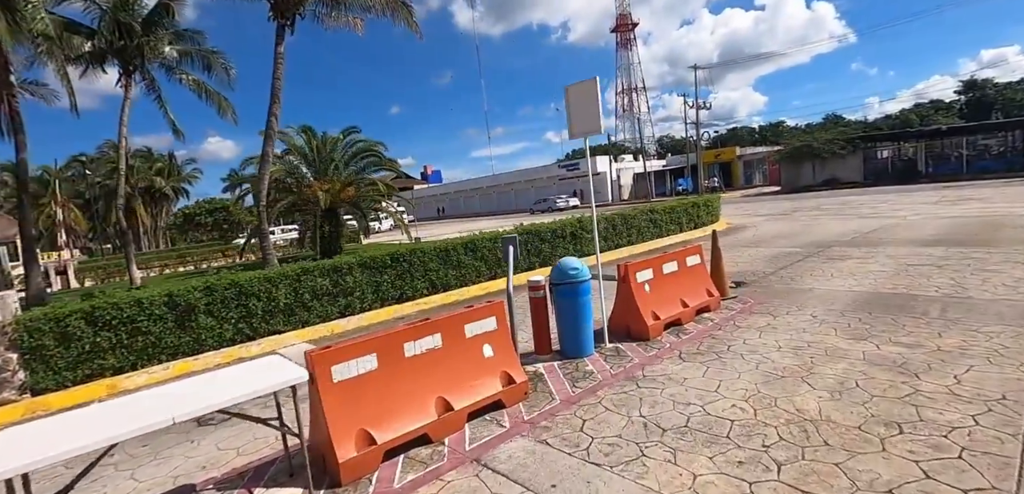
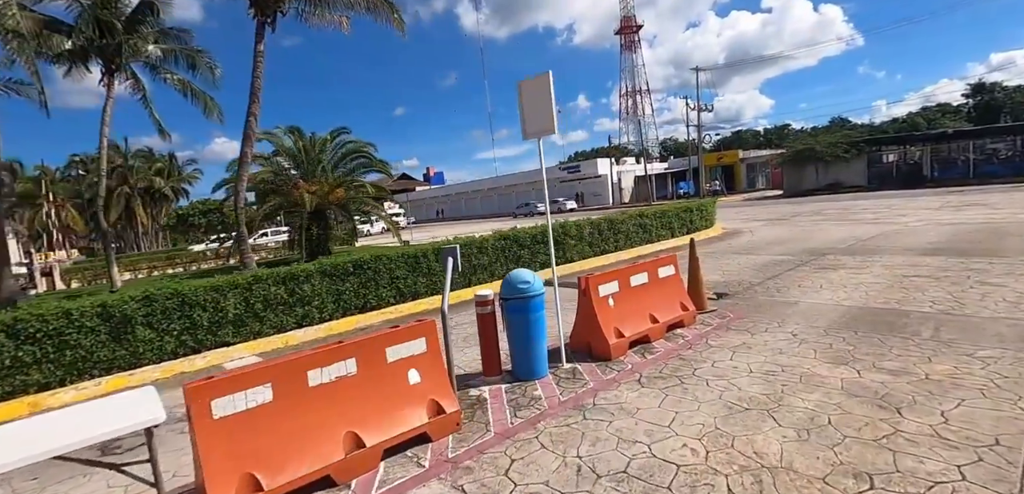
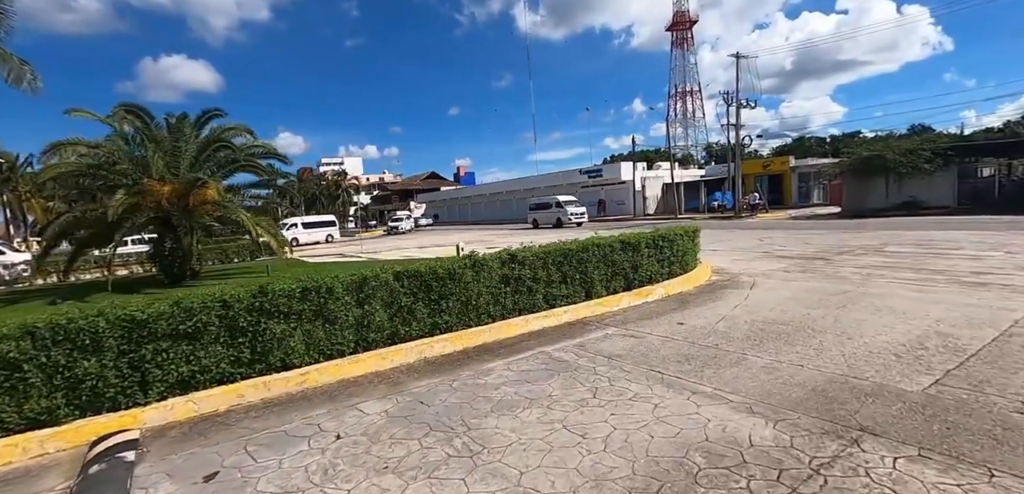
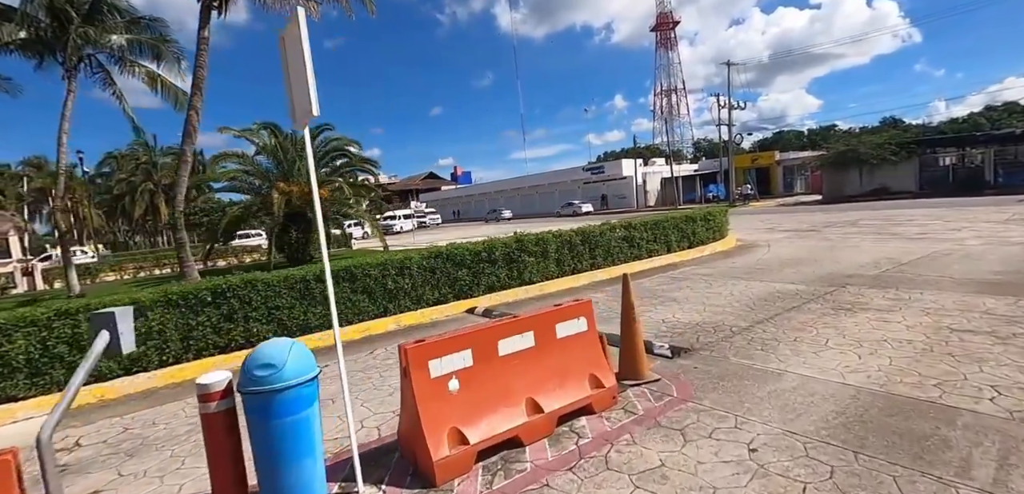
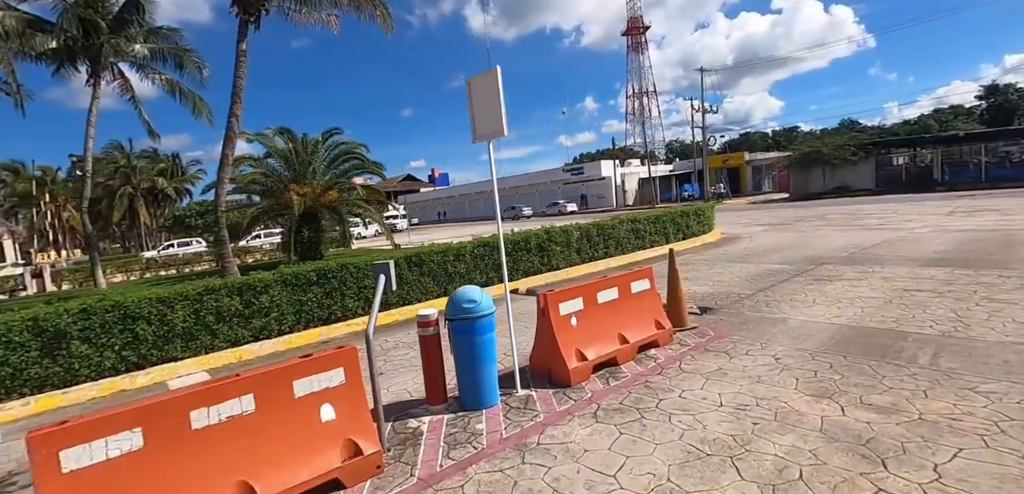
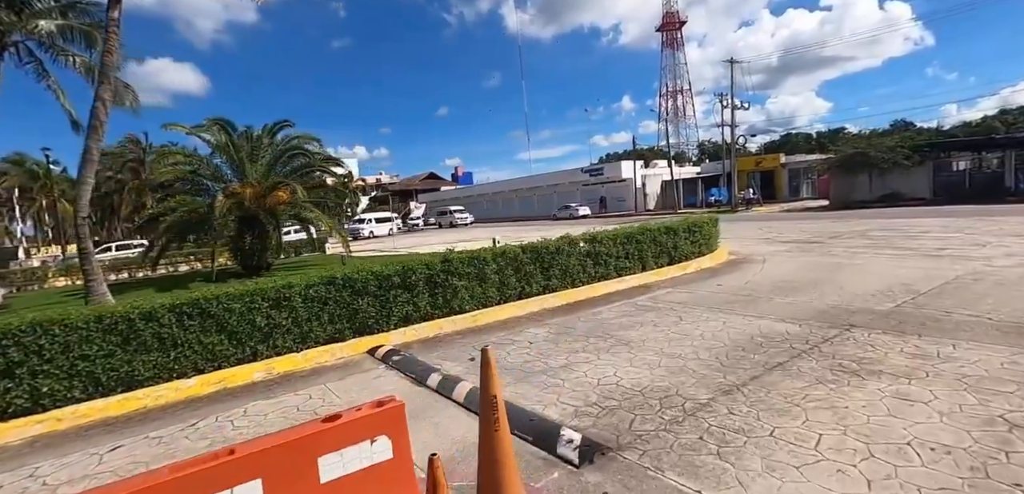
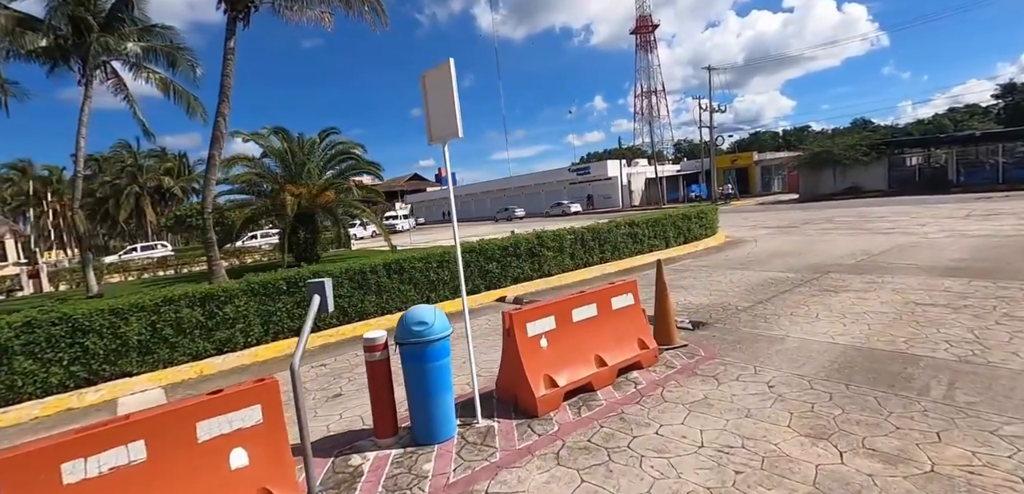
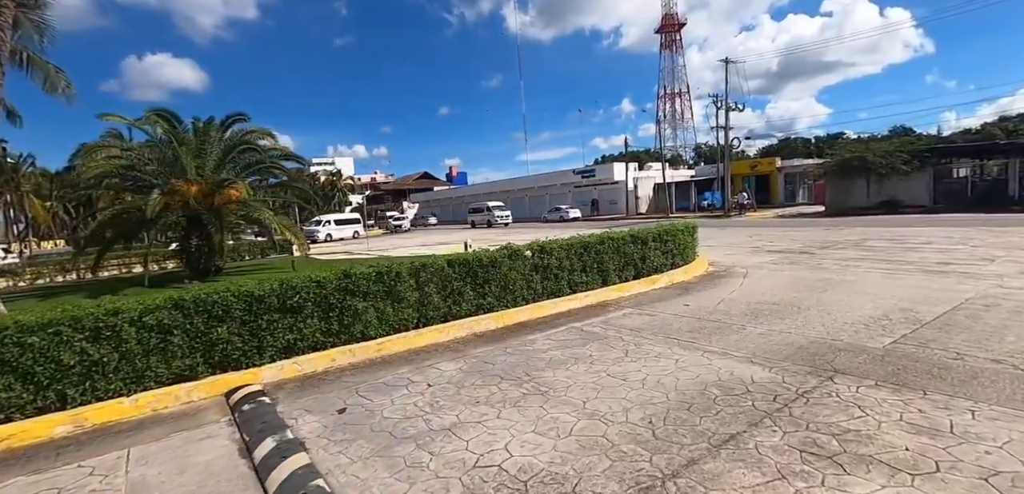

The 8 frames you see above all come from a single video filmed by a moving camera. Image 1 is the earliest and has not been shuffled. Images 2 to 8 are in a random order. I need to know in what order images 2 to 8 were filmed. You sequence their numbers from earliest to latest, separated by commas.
2, 5, 7, 4, 6, 8, 3
